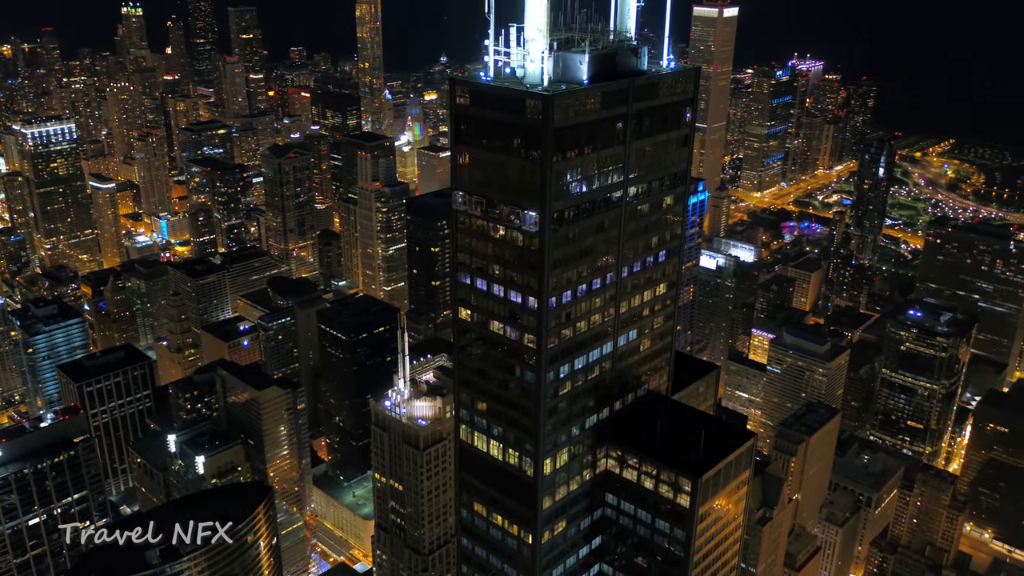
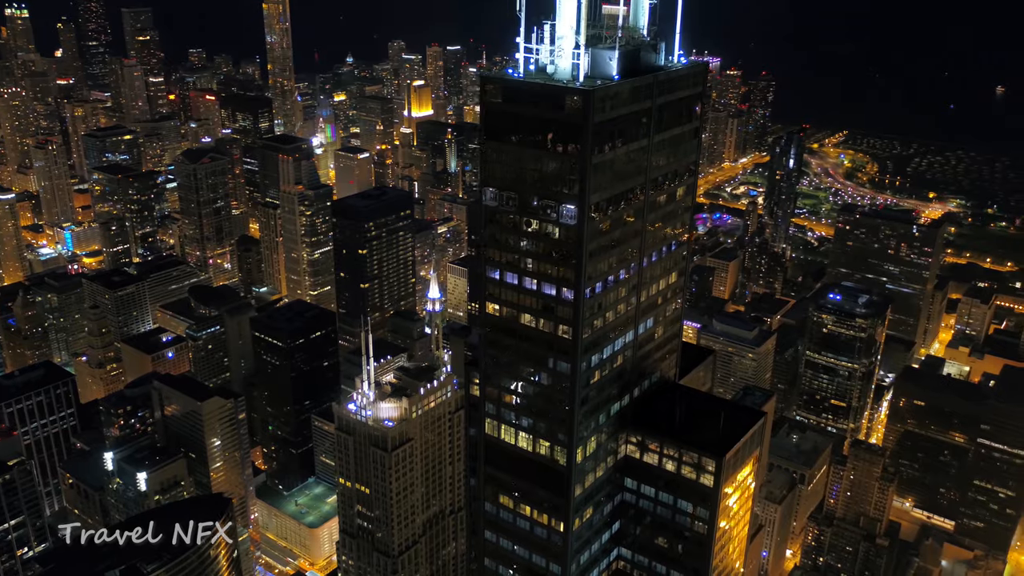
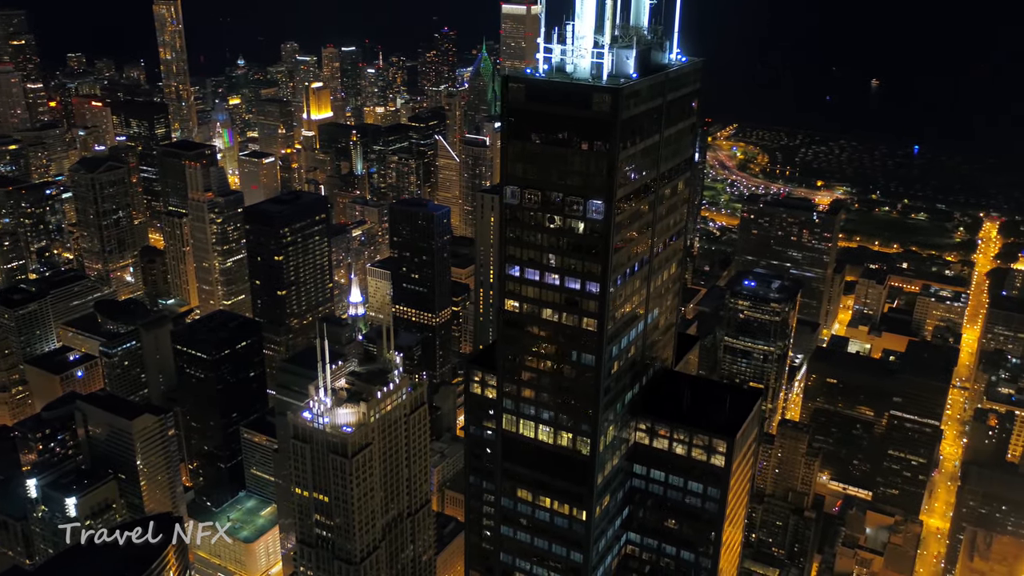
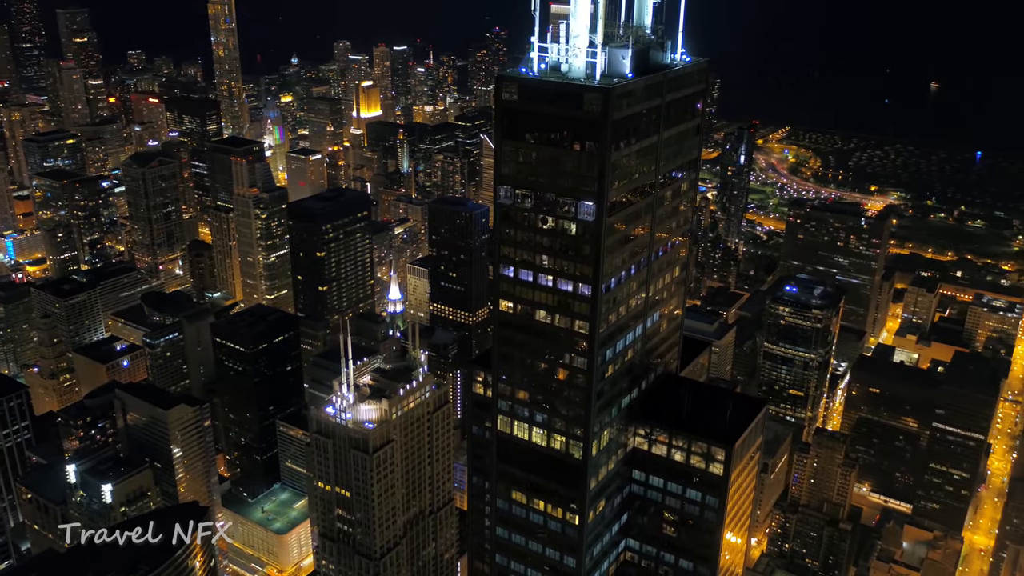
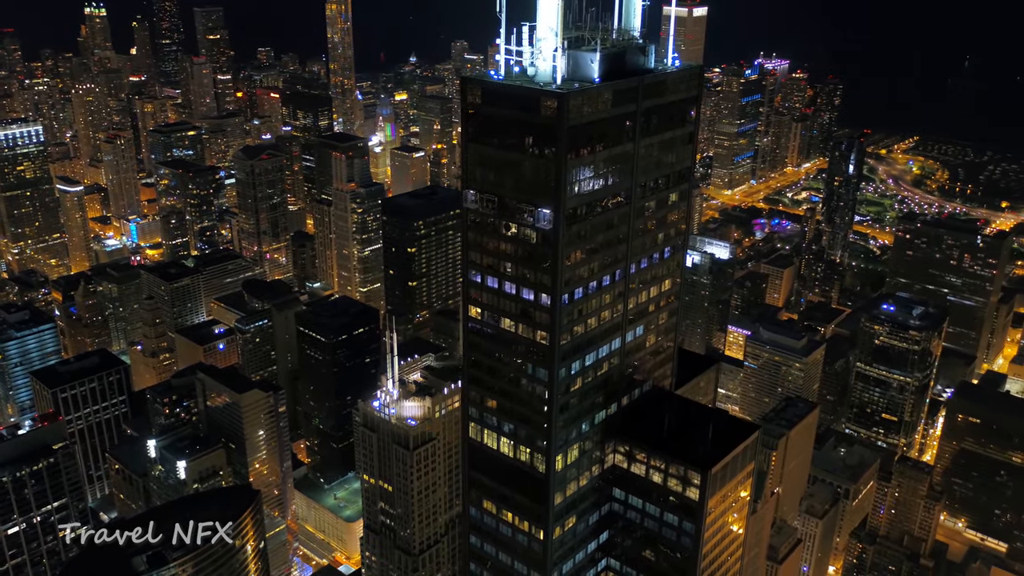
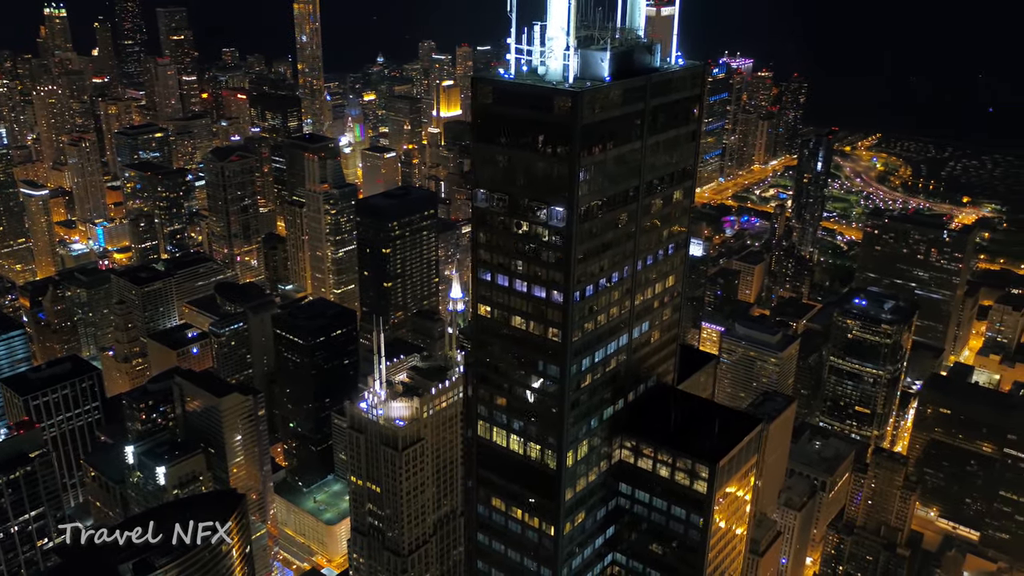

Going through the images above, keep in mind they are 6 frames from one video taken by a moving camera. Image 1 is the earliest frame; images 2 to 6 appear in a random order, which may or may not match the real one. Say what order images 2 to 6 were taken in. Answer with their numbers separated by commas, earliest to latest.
5, 6, 2, 4, 3
